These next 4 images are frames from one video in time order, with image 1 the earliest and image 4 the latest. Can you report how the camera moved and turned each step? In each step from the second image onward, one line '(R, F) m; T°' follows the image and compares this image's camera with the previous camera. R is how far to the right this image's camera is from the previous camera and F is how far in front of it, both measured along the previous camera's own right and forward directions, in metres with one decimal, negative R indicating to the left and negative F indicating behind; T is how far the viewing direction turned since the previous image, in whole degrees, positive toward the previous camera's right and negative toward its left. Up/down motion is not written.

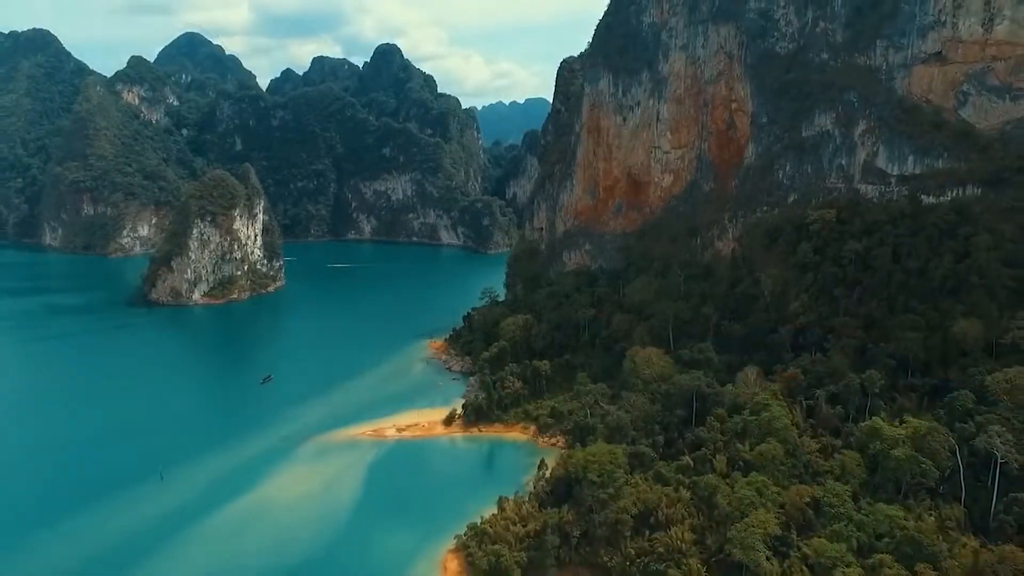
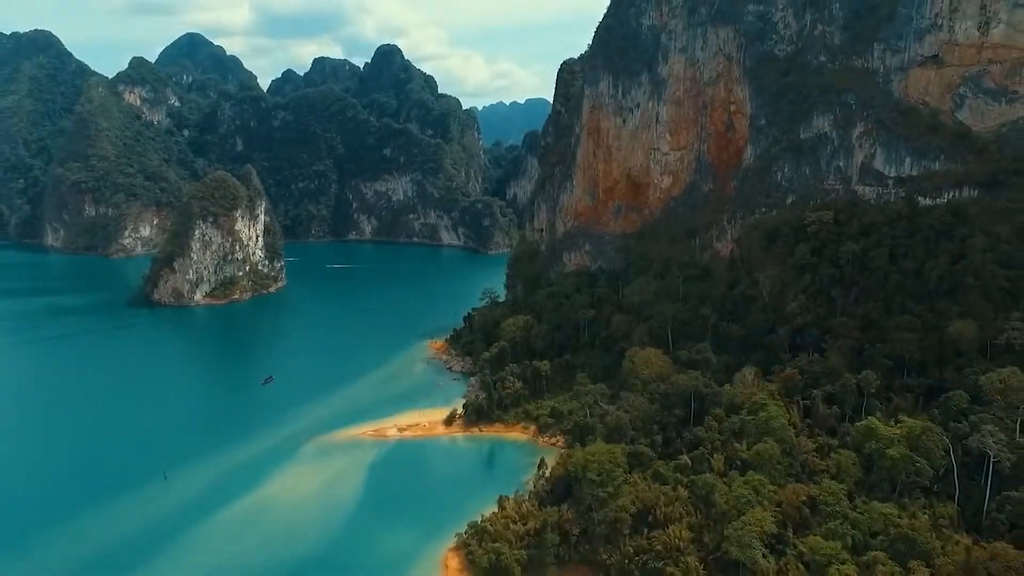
(0.0, -0.3) m; 0°
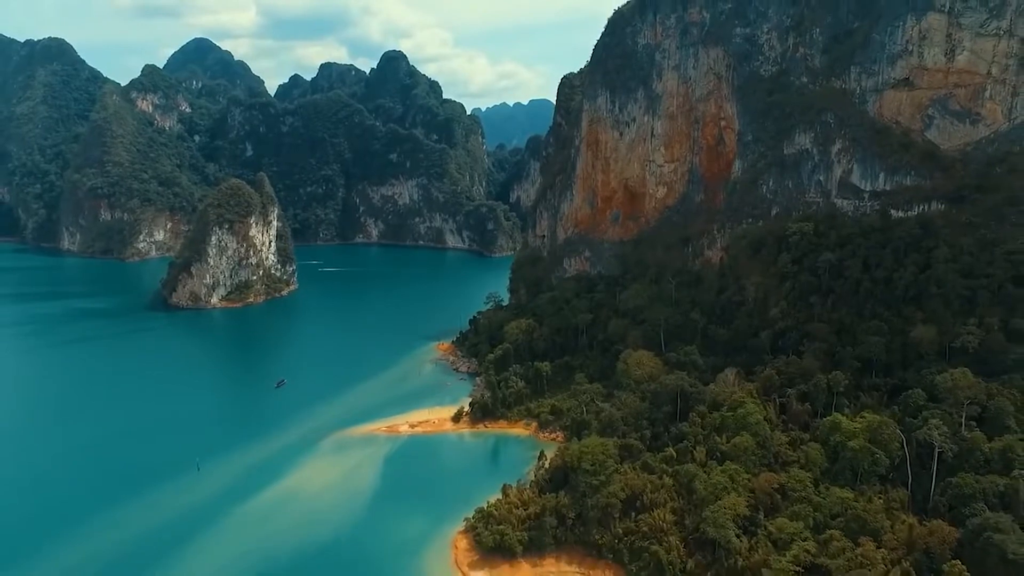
(0.0, -2.5) m; 0°
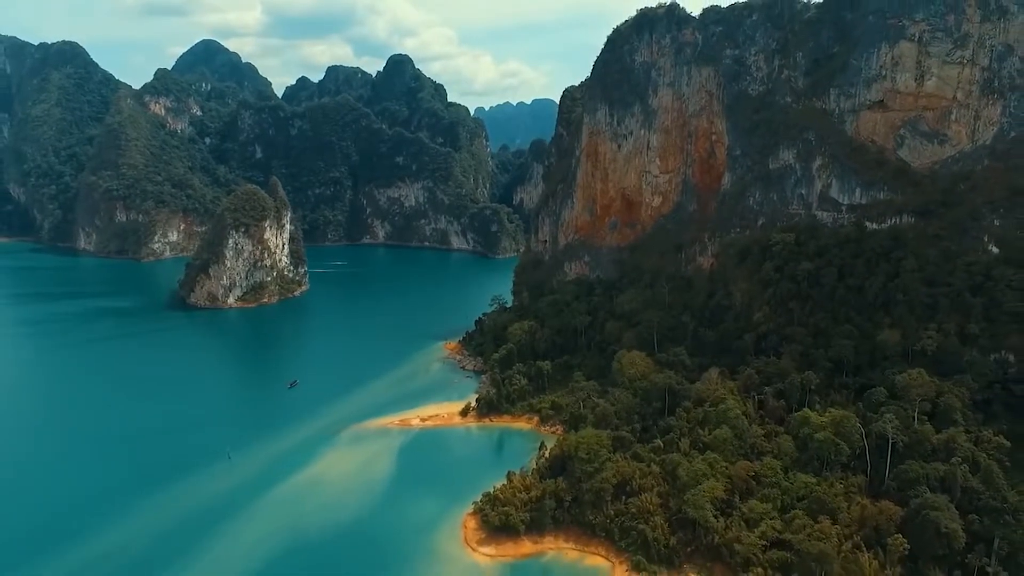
(-0.1, -2.8) m; 0°
